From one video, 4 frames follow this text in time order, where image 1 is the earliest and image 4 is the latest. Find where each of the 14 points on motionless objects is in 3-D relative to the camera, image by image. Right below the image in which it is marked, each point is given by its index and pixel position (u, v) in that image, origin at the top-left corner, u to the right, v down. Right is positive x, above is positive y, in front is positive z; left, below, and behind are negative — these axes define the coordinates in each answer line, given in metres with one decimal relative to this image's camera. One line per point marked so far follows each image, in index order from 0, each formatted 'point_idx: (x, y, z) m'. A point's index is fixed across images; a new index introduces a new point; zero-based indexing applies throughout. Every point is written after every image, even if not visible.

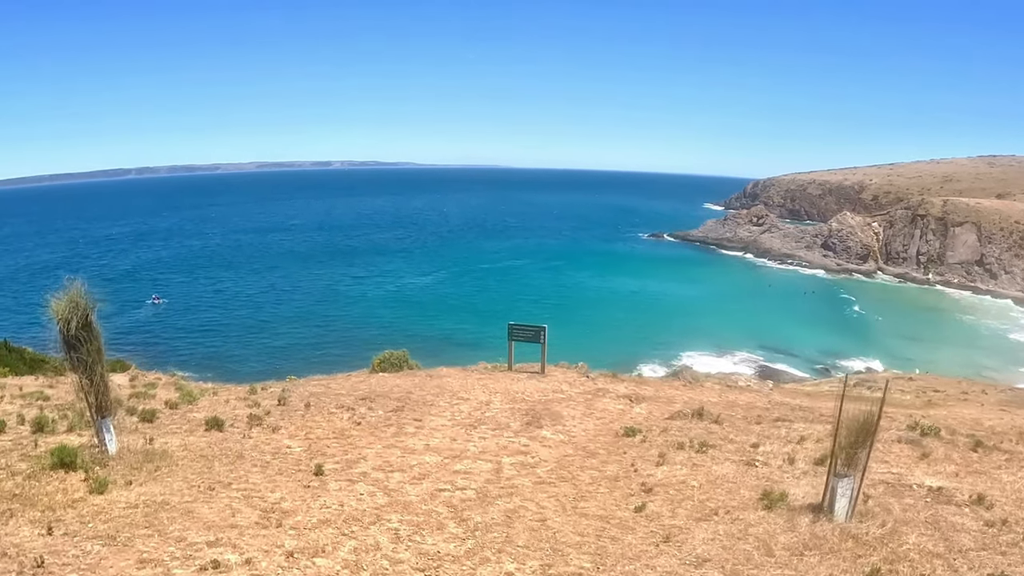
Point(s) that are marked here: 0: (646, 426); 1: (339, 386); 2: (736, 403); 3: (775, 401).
0: (+2.5, -2.6, +11.2) m
1: (-4.4, -2.5, +15.3) m
2: (+6.0, -3.1, +16.3) m
3: (+8.1, -3.5, +18.6) m
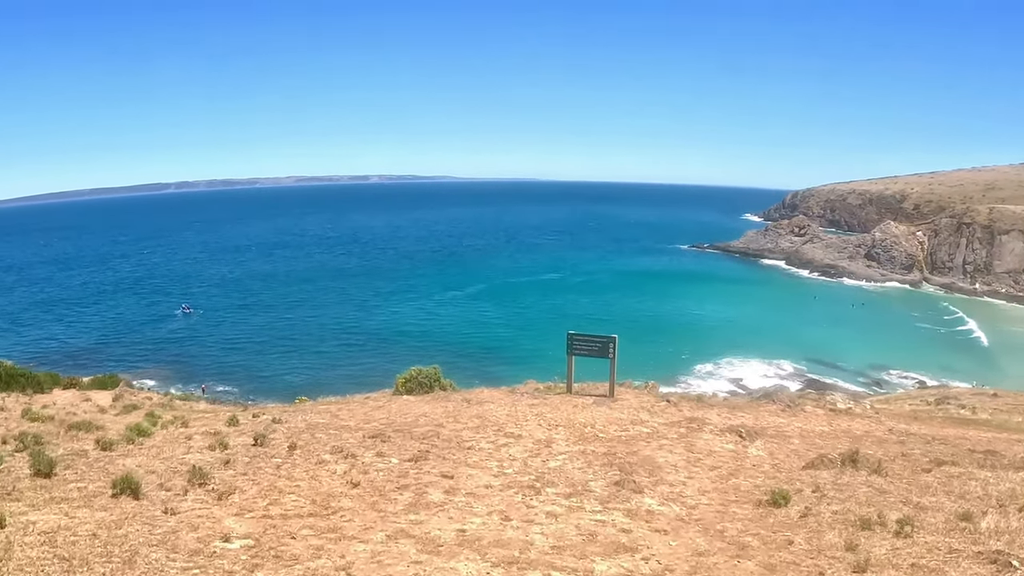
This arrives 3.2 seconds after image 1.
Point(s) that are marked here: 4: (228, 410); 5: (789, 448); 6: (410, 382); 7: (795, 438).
0: (+3.4, -2.4, +7.4) m
1: (-3.2, -2.5, +11.9) m
2: (+7.1, -3.1, +12.4) m
3: (+9.3, -3.4, +14.6) m
4: (-6.9, -3.1, +14.7) m
5: (+4.5, -2.6, +9.6) m
6: (-2.4, -2.2, +14.1) m
7: (+5.0, -2.7, +10.7) m
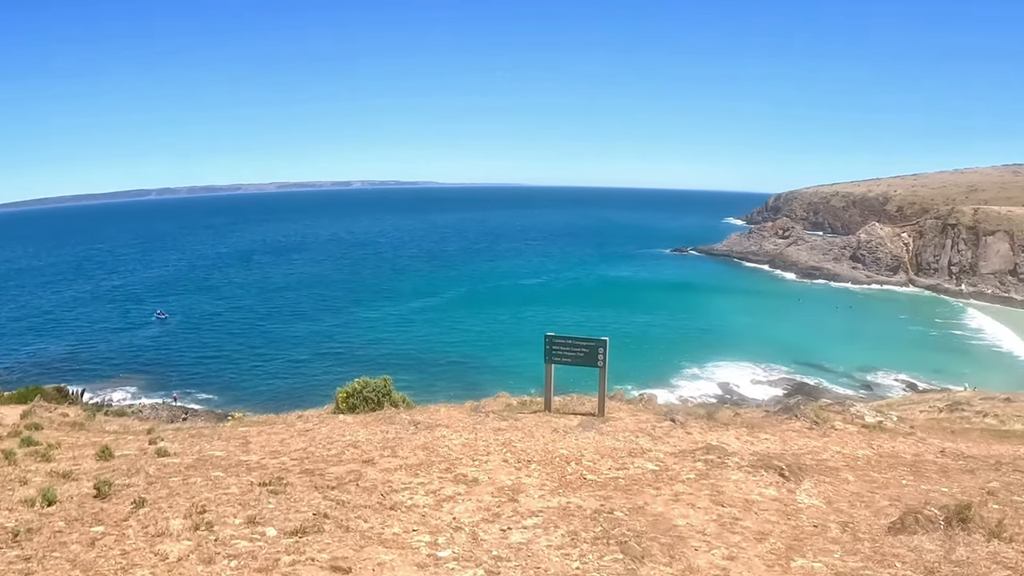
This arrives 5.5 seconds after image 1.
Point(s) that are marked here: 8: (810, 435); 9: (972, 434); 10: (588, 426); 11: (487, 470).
0: (+3.0, -2.2, +4.8) m
1: (-3.8, -2.4, +9.1) m
2: (+6.6, -2.9, +9.8) m
3: (+8.7, -3.2, +12.0) m
4: (-7.5, -3.0, +11.9) m
5: (+4.0, -2.4, +7.0) m
6: (-3.0, -2.1, +11.4) m
7: (+4.5, -2.5, +8.0) m
8: (+5.5, -2.7, +10.9) m
9: (+12.7, -4.0, +16.3) m
10: (+1.1, -2.1, +8.9) m
11: (-0.3, -2.1, +6.7) m
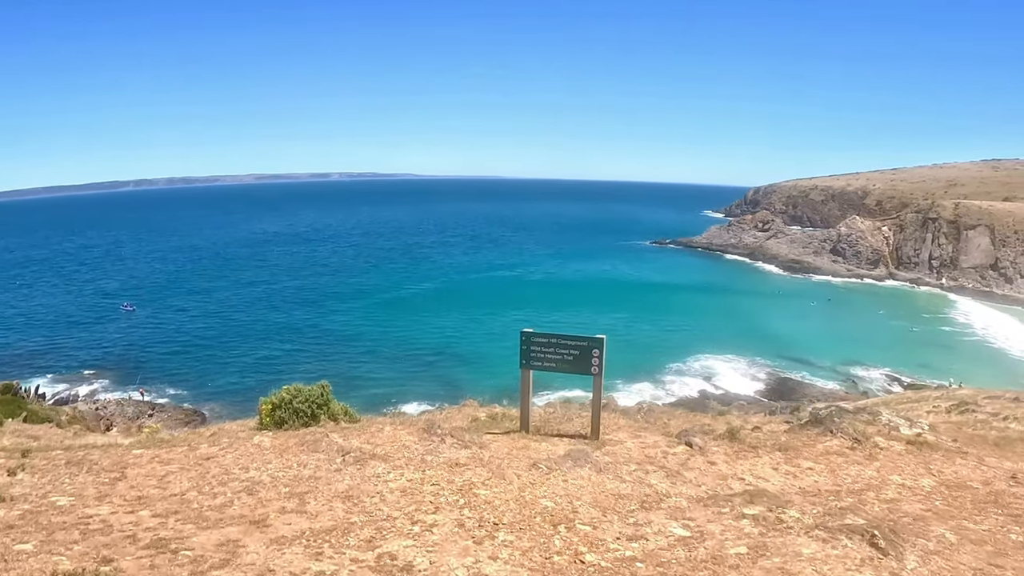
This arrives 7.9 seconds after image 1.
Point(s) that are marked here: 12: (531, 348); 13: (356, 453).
0: (+2.7, -2.1, +2.5) m
1: (-4.2, -2.1, +6.6) m
2: (+6.2, -2.7, +7.6) m
3: (+8.3, -3.0, +9.9) m
4: (-8.0, -2.7, +9.3) m
5: (+3.7, -2.2, +4.7) m
6: (-3.4, -1.8, +8.9) m
7: (+4.2, -2.3, +5.8) m
8: (+5.1, -2.5, +8.7) m
9: (+12.2, -3.8, +14.3) m
10: (+0.8, -1.9, +6.6) m
11: (-0.6, -1.9, +4.3) m
12: (+0.3, -0.8, +8.3) m
13: (-1.7, -1.9, +6.8) m
